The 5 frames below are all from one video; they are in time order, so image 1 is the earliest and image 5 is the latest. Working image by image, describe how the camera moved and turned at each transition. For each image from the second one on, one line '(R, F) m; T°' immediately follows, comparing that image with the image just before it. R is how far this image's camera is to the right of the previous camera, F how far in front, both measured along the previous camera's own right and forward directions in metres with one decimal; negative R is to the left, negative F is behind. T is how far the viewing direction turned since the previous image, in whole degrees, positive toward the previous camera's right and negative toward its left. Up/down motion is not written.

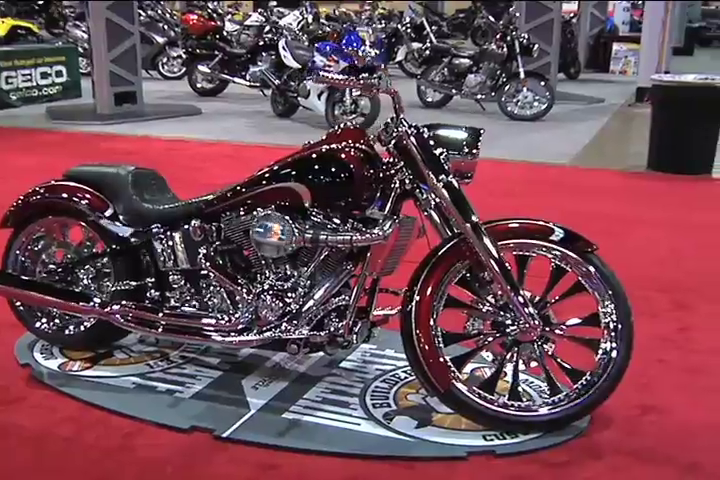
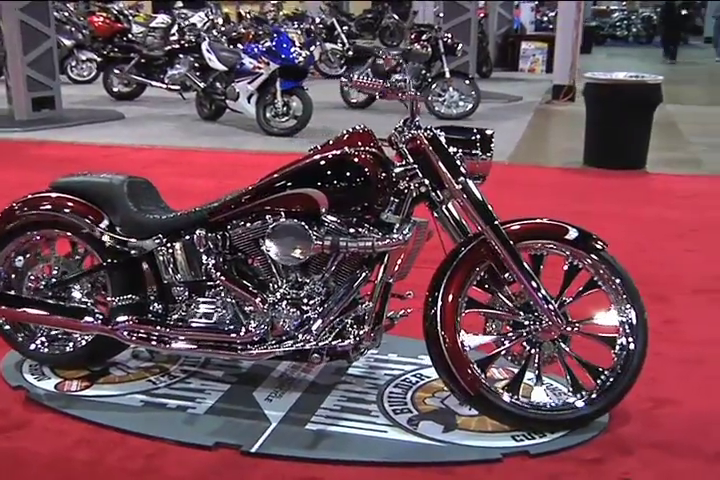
(-0.5, +0.1) m; +9°
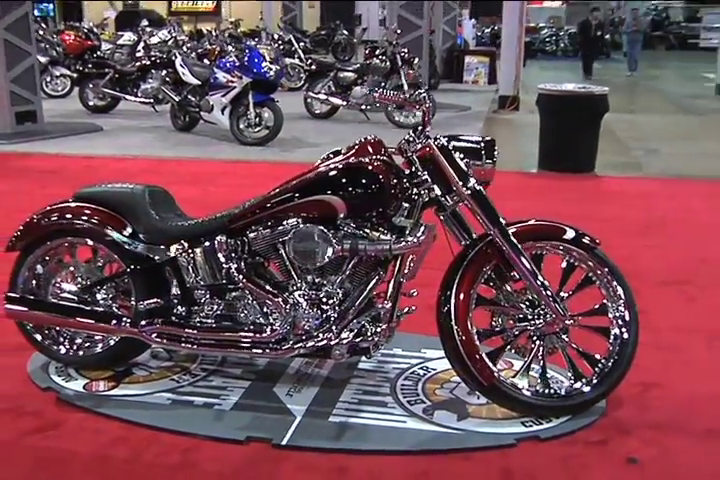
(-0.3, -0.2) m; +5°
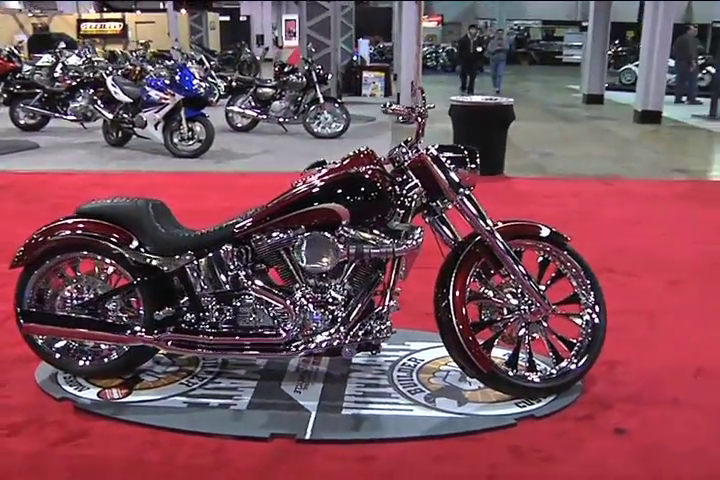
(-0.5, -0.2) m; +10°
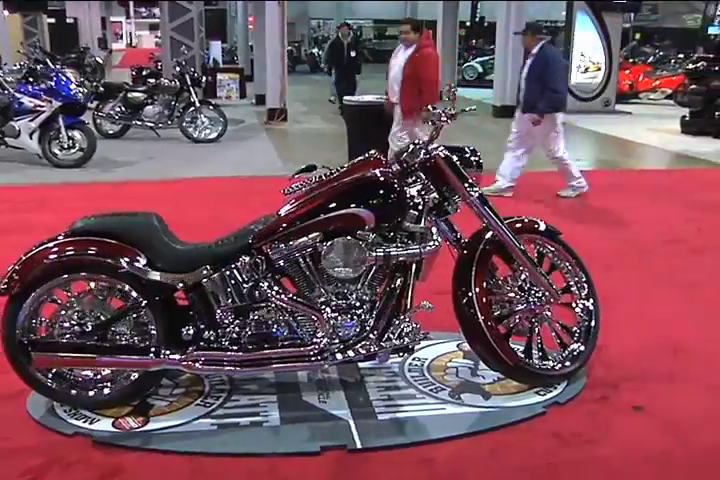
(-1.0, +0.2) m; +17°
